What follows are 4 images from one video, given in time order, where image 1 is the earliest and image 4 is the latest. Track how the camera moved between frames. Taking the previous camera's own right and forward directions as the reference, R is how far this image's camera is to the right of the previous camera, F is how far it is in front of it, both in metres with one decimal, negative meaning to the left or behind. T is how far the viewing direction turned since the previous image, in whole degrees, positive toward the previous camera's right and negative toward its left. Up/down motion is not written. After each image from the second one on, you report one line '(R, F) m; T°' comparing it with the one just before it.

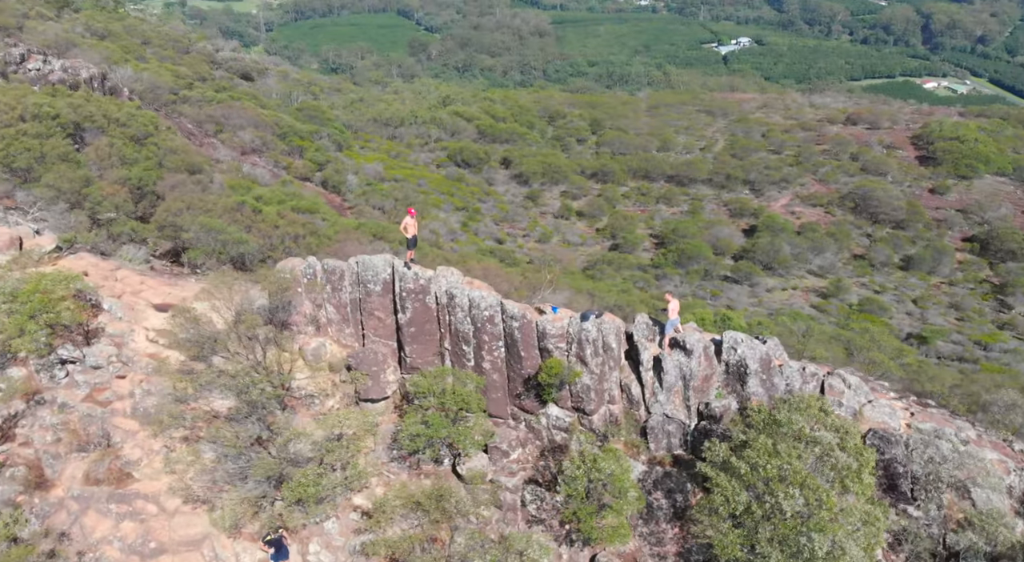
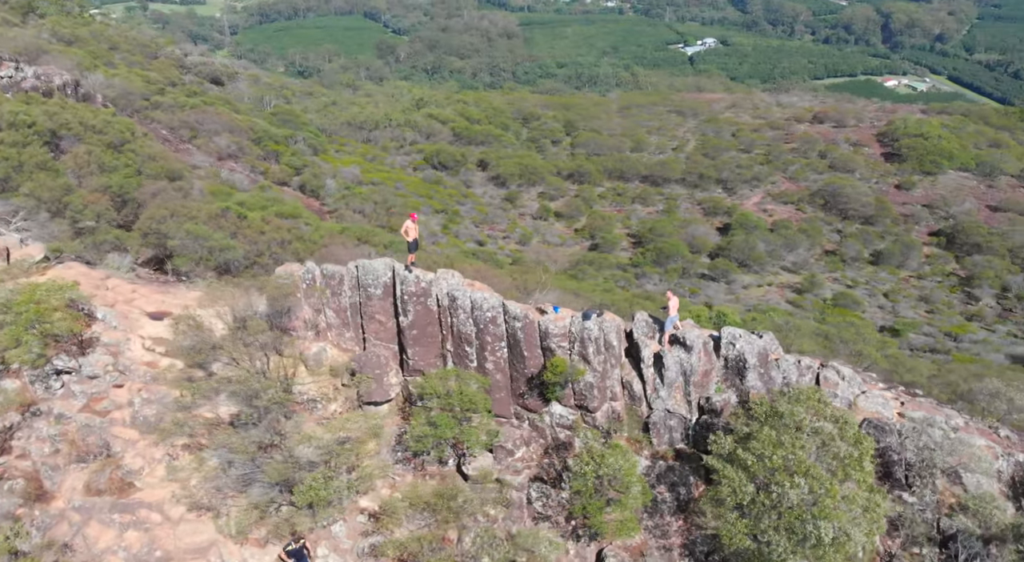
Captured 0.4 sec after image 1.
(-0.5, -0.2) m; +2°
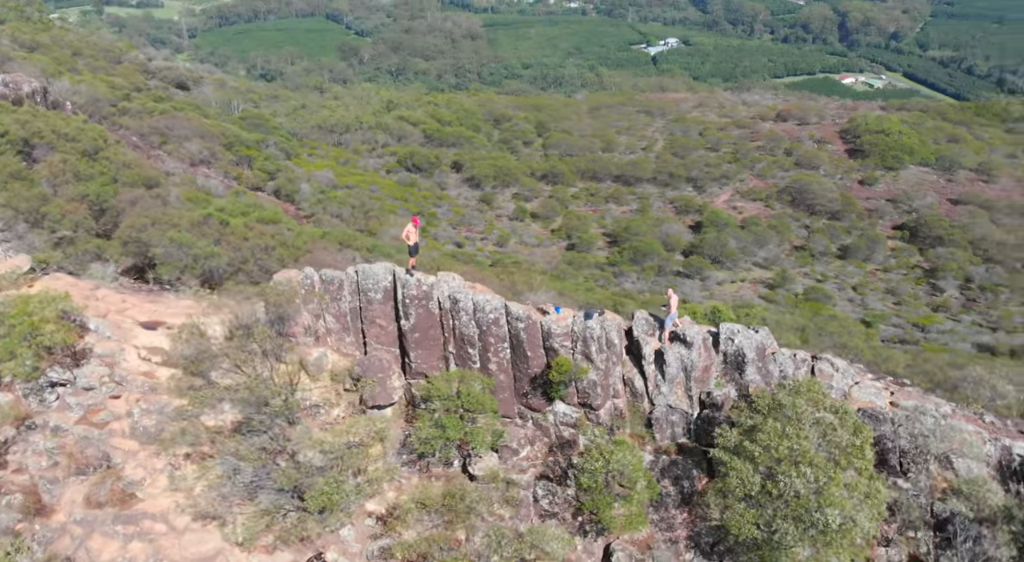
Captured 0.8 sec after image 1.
(-0.5, -0.2) m; +2°
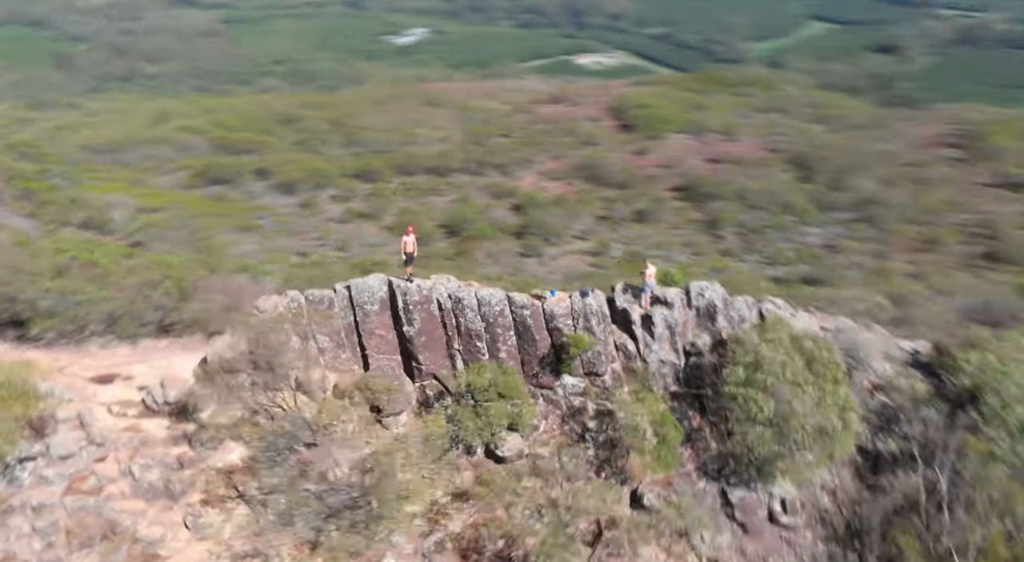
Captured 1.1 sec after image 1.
(-3.7, -0.5) m; +16°
